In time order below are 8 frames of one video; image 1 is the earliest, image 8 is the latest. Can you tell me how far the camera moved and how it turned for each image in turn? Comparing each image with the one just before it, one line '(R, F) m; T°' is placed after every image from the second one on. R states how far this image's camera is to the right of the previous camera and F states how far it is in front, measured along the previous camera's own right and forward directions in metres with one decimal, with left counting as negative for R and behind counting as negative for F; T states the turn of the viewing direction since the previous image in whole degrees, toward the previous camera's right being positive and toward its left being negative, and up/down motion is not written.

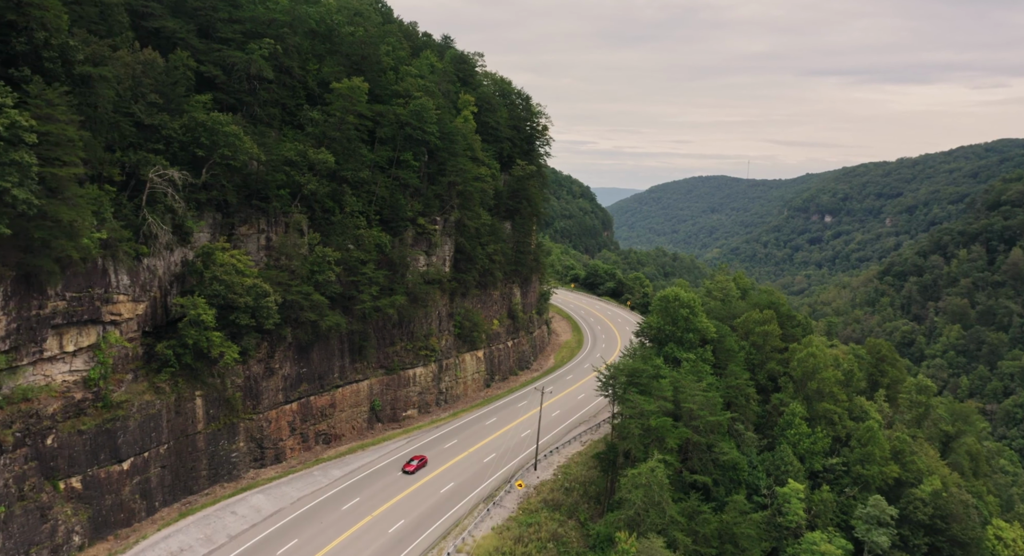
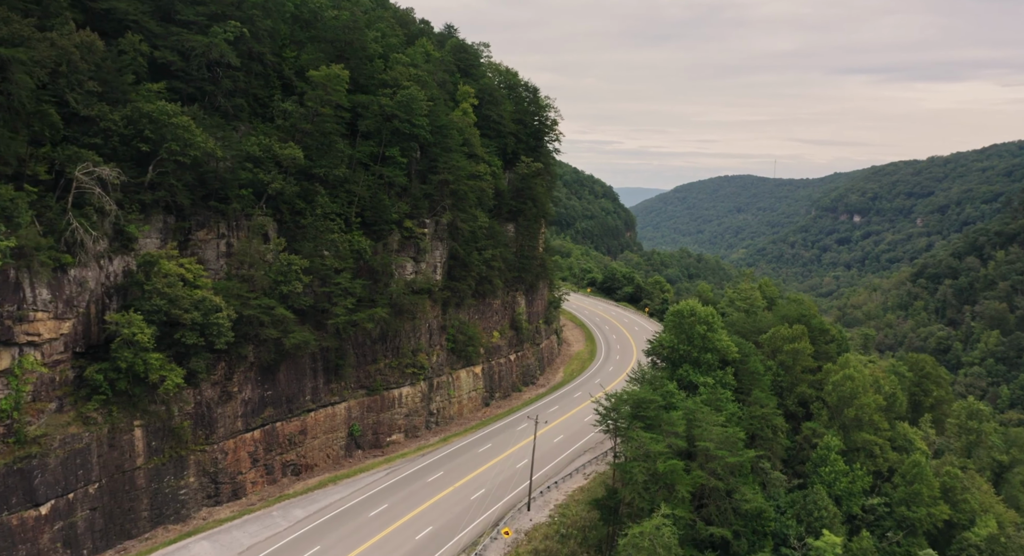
(+1.6, +5.5) m; -2°
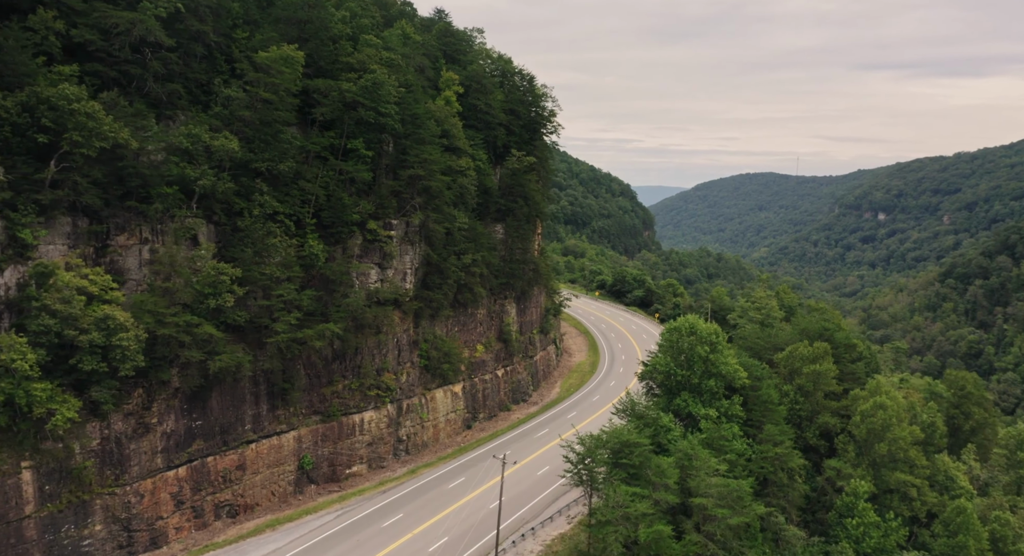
(+2.2, +5.9) m; -1°
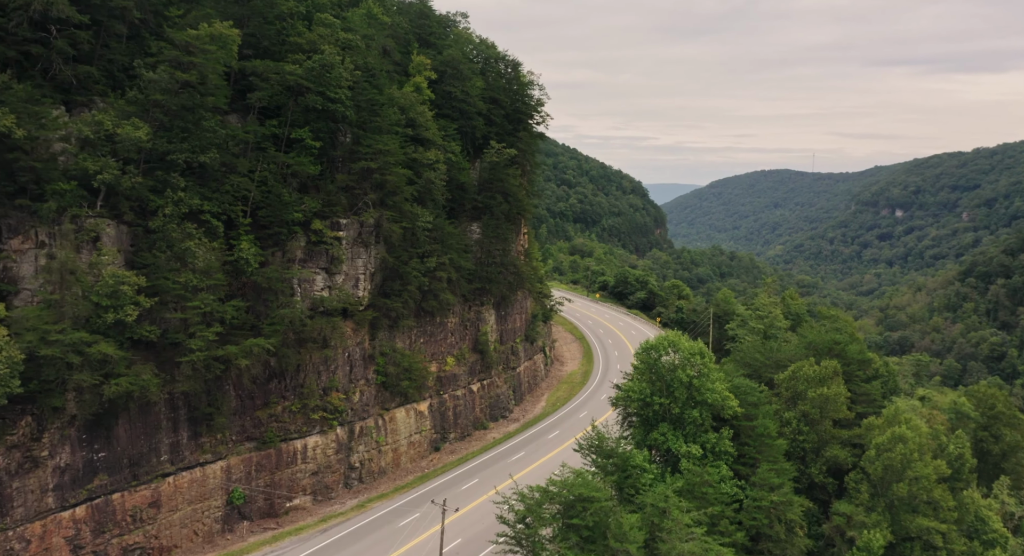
(+2.3, +5.0) m; -1°
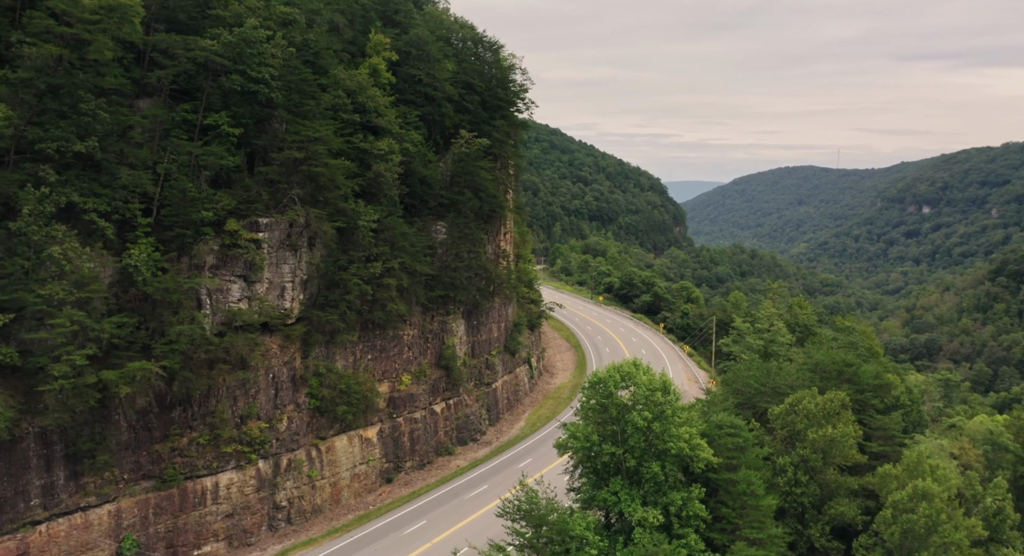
(+2.9, +5.6) m; -2°
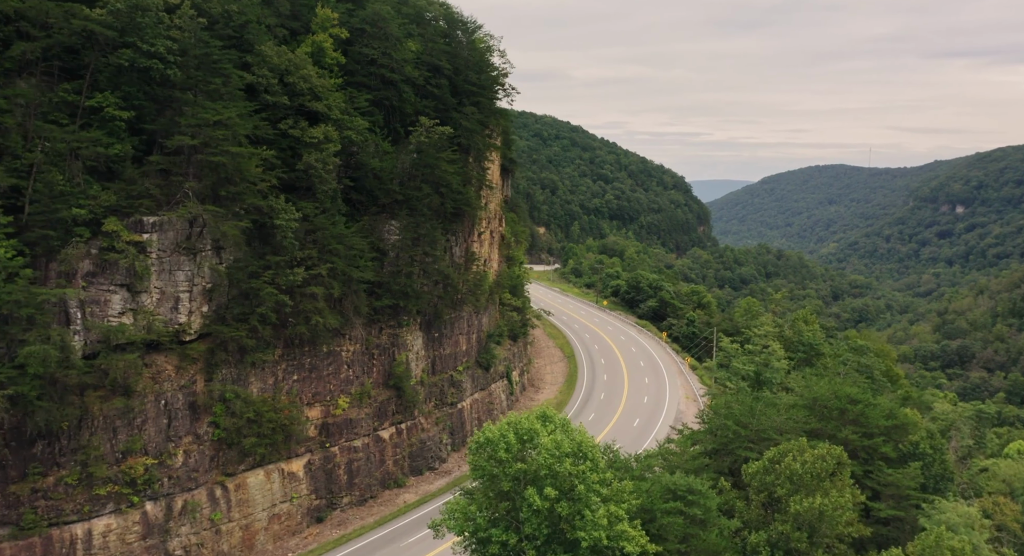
(+3.1, +5.5) m; -2°
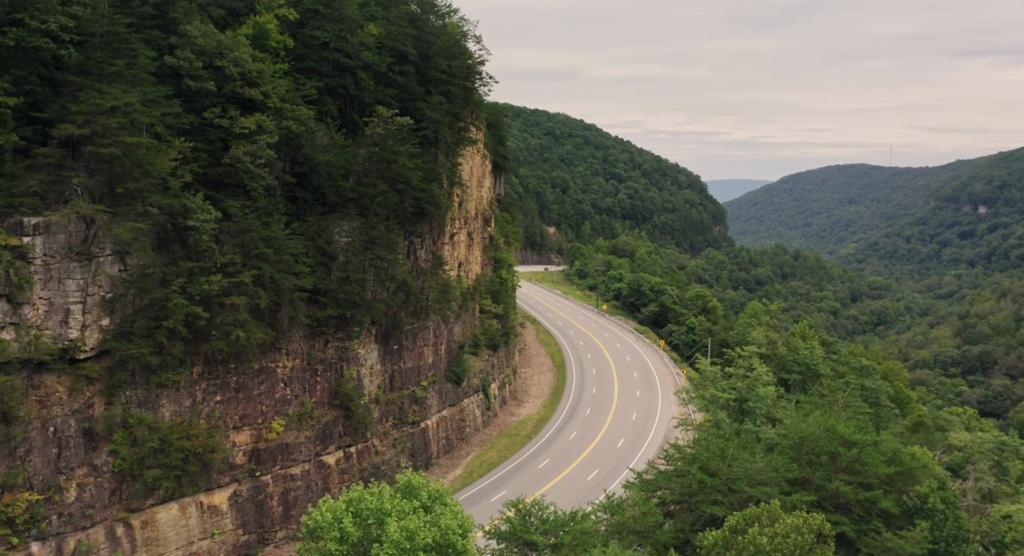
(+2.3, +3.9) m; -1°
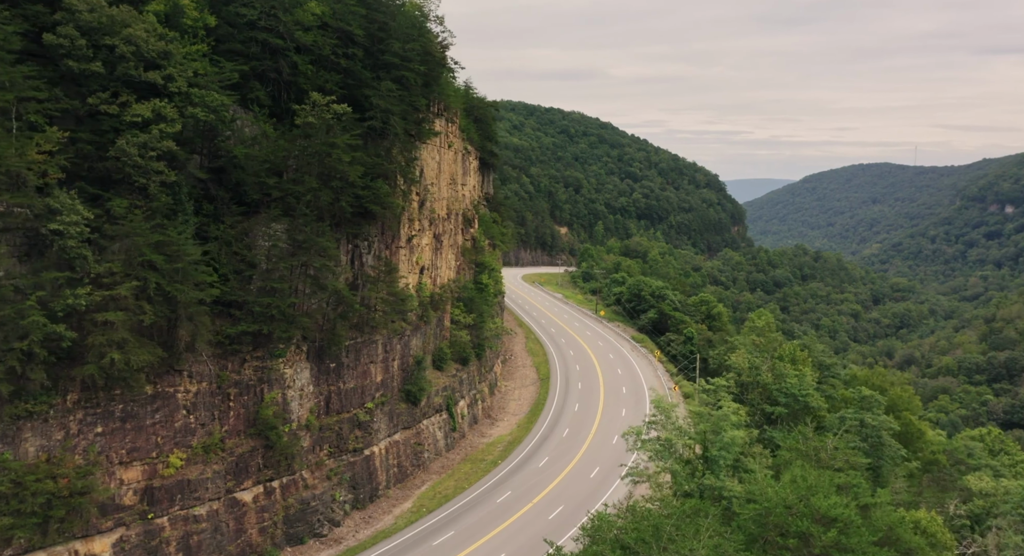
(+2.7, +4.5) m; -1°
